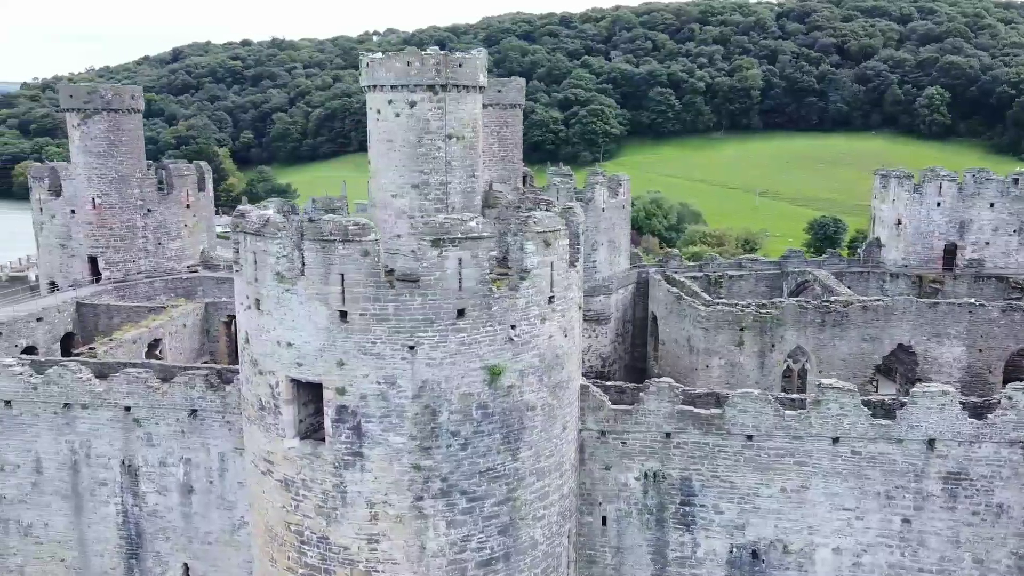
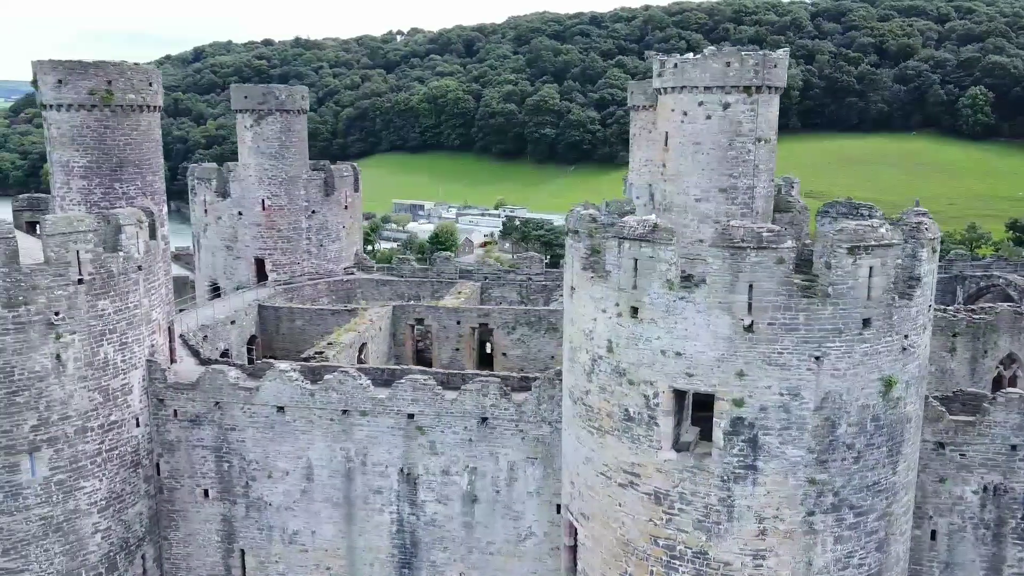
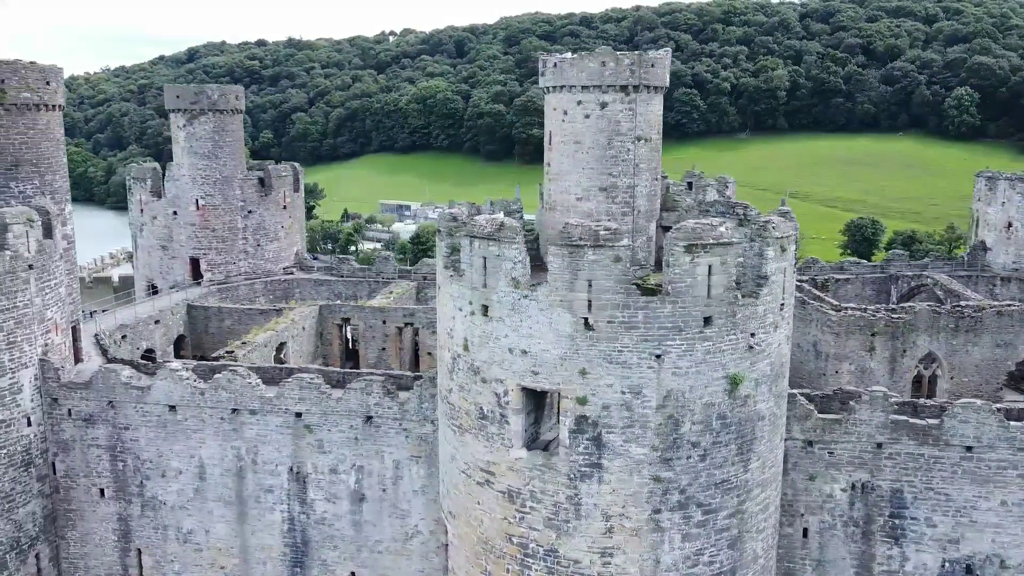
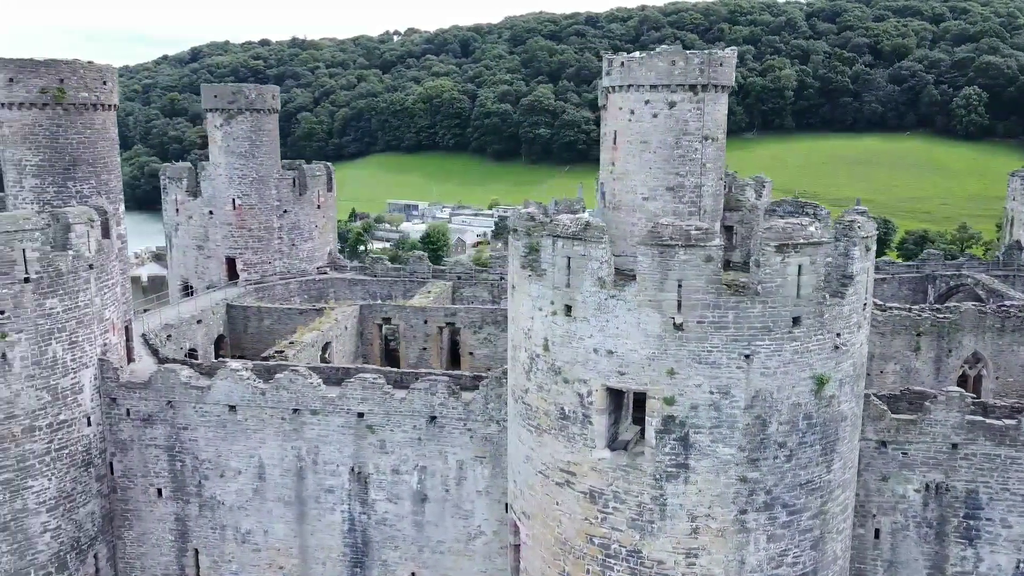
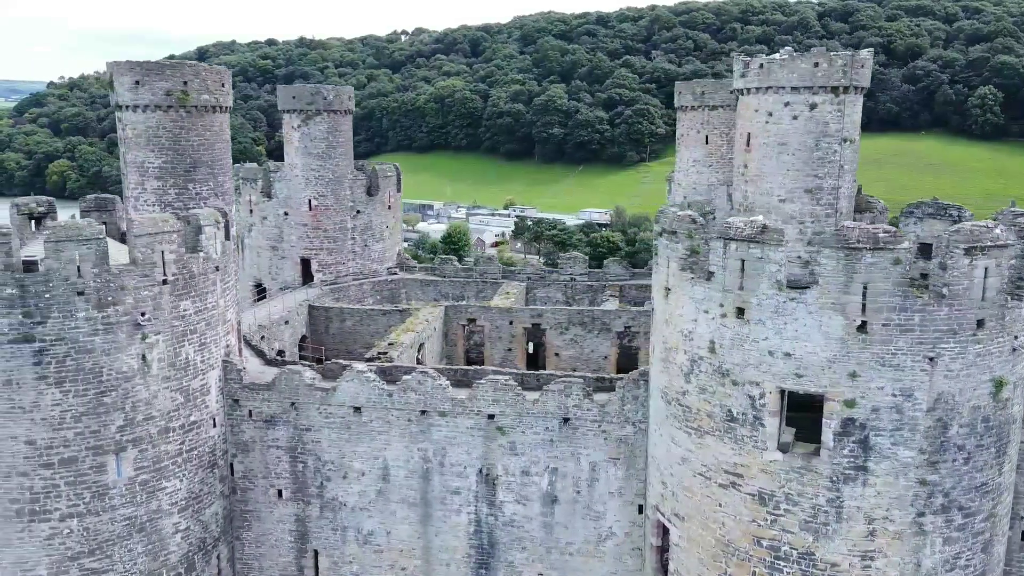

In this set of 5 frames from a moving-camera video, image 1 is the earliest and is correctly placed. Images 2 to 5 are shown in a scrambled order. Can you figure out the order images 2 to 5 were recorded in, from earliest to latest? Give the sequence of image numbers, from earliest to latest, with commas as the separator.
3, 4, 2, 5
